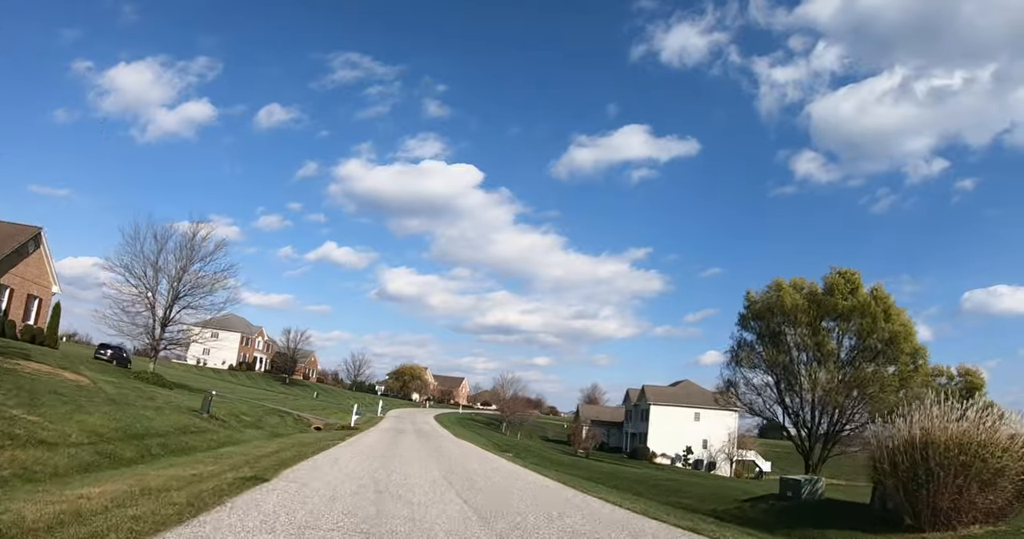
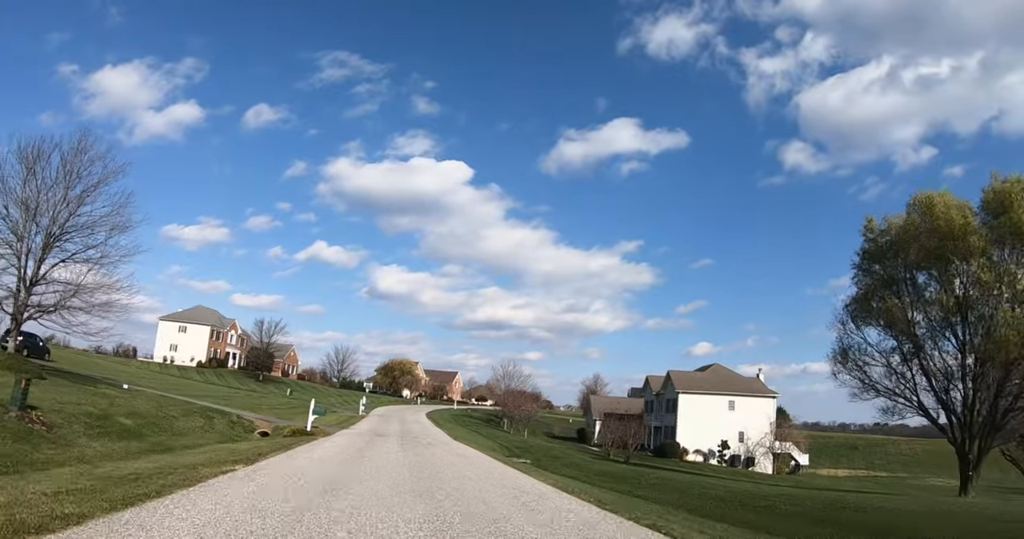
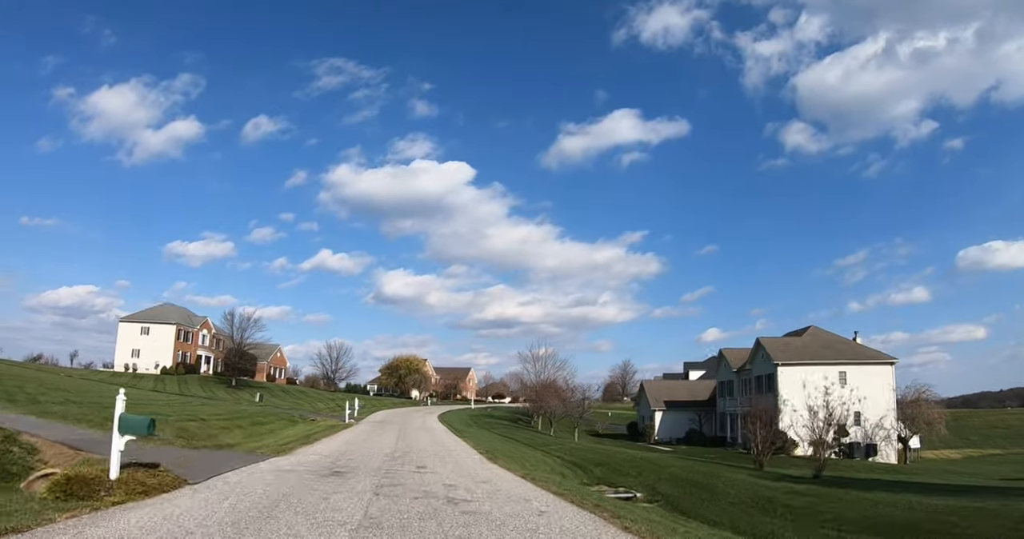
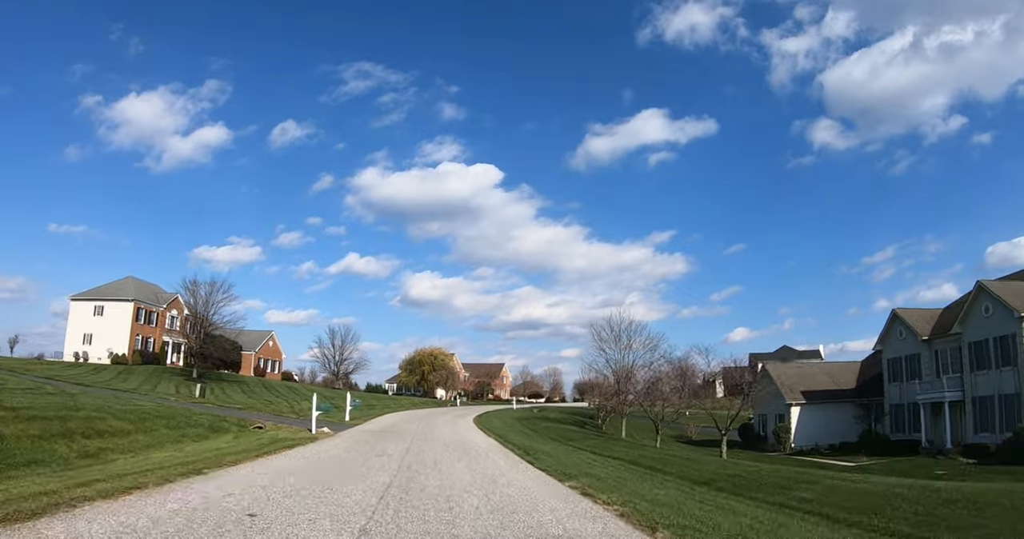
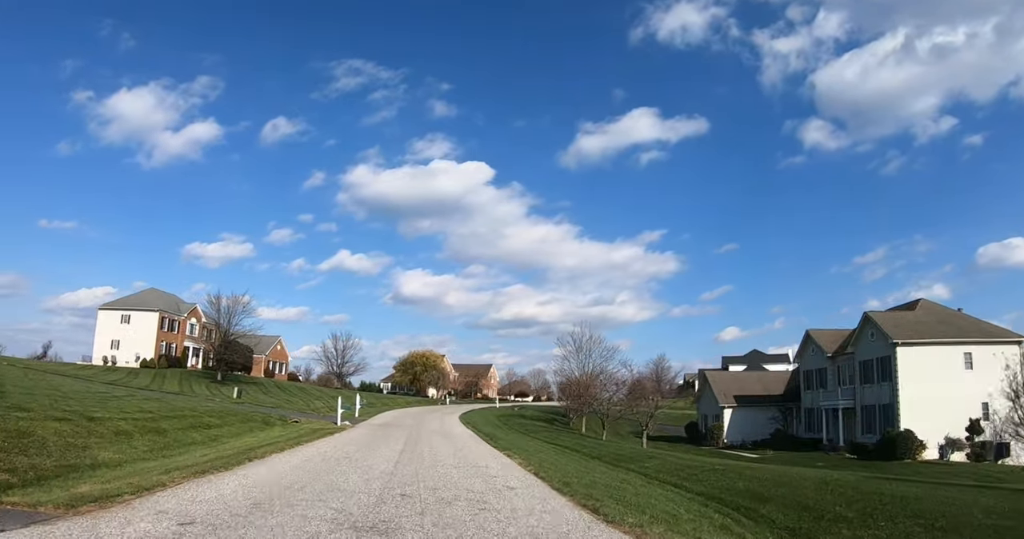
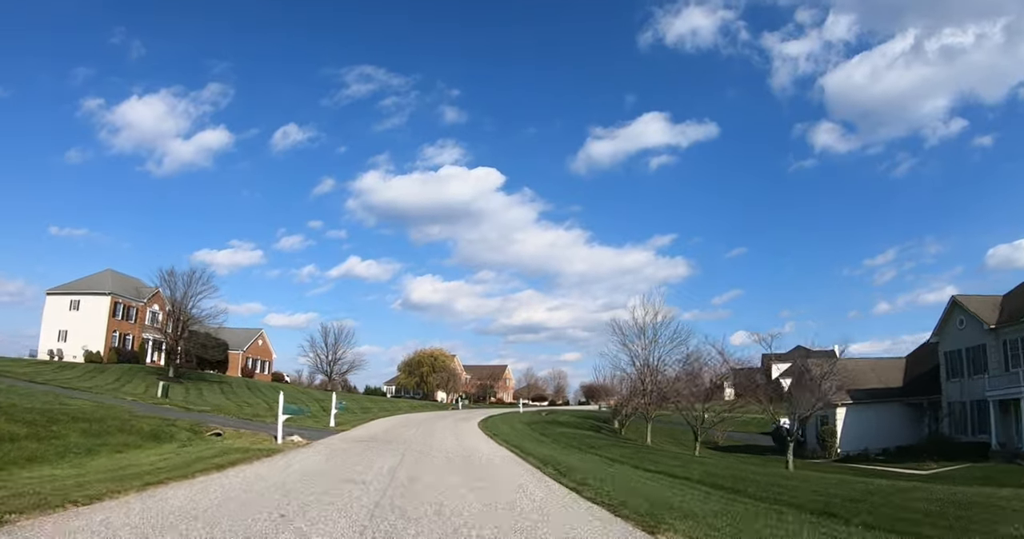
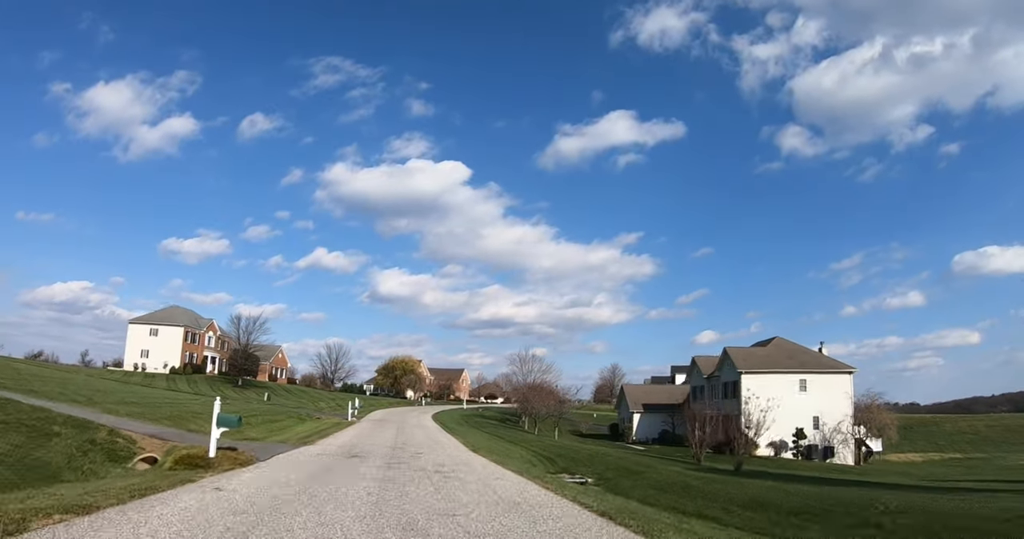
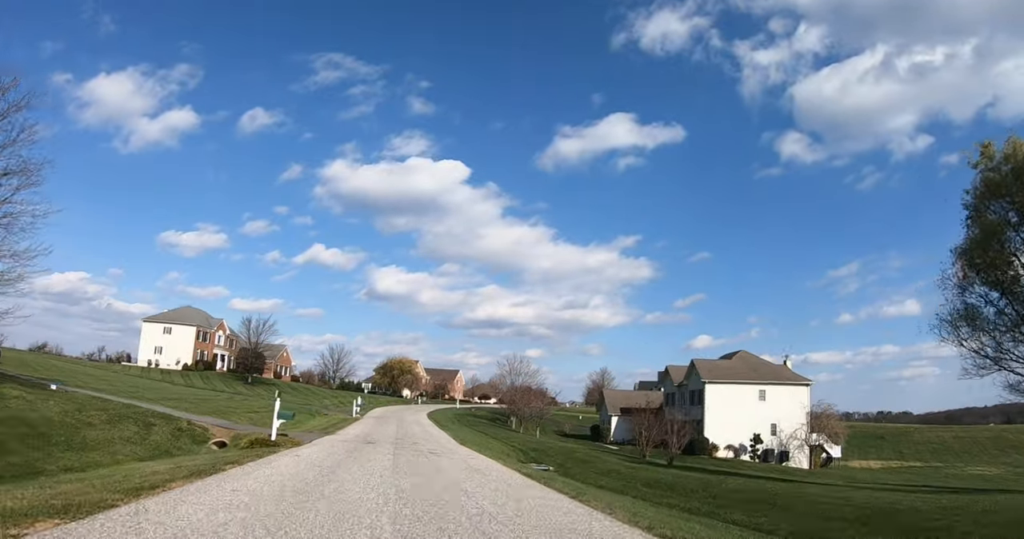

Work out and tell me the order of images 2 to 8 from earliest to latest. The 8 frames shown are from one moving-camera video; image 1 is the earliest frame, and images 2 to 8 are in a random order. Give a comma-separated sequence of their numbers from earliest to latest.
2, 8, 7, 3, 5, 4, 6
